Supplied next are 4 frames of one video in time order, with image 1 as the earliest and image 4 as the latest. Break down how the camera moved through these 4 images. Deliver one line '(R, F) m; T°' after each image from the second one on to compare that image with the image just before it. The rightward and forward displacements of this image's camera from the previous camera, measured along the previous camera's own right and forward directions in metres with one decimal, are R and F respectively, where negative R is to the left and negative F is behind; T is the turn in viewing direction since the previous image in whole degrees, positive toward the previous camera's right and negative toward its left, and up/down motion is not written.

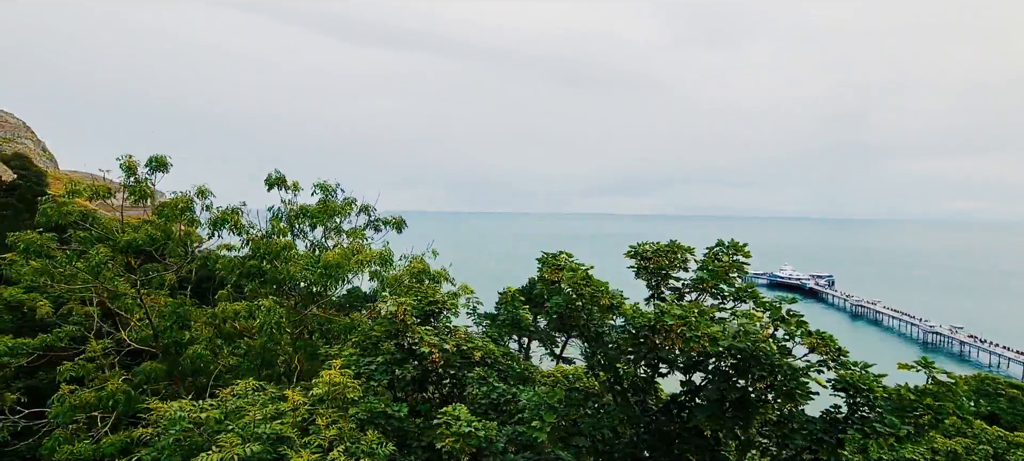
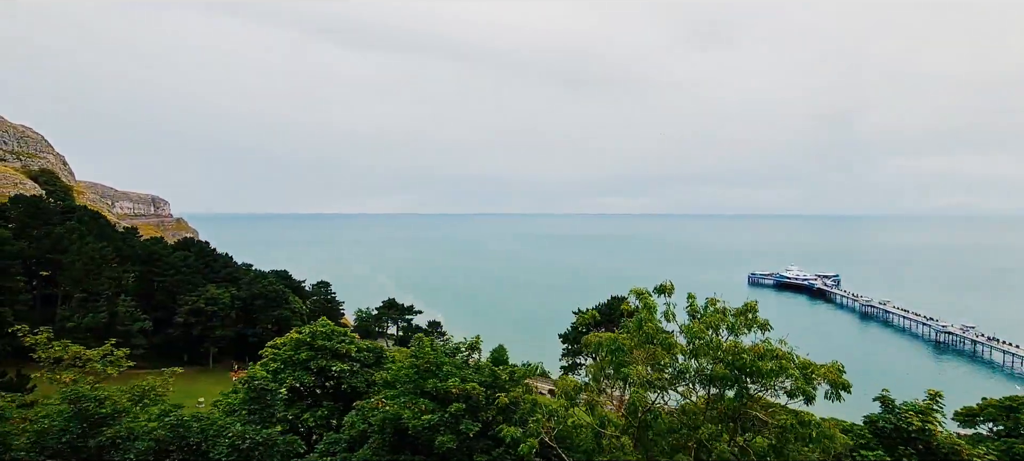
(-3.7, -1.0) m; 0°
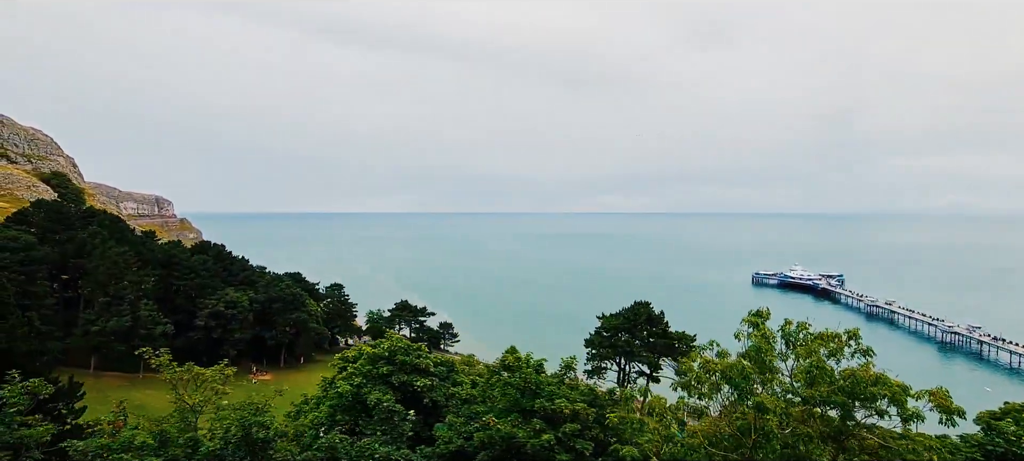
(-1.2, -0.3) m; 0°
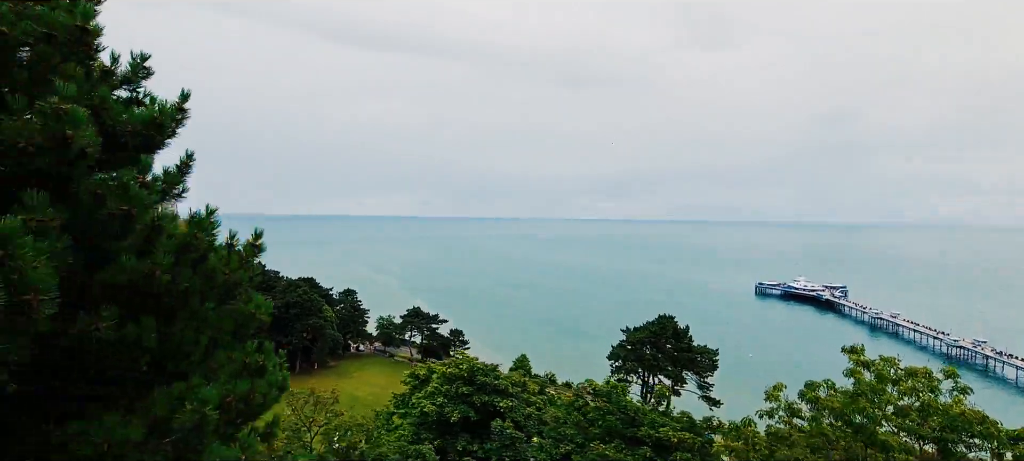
(-1.3, -0.4) m; 0°
